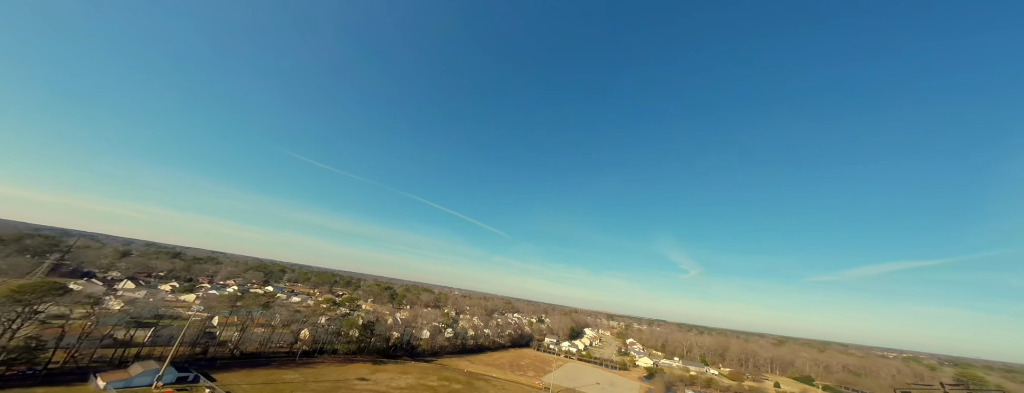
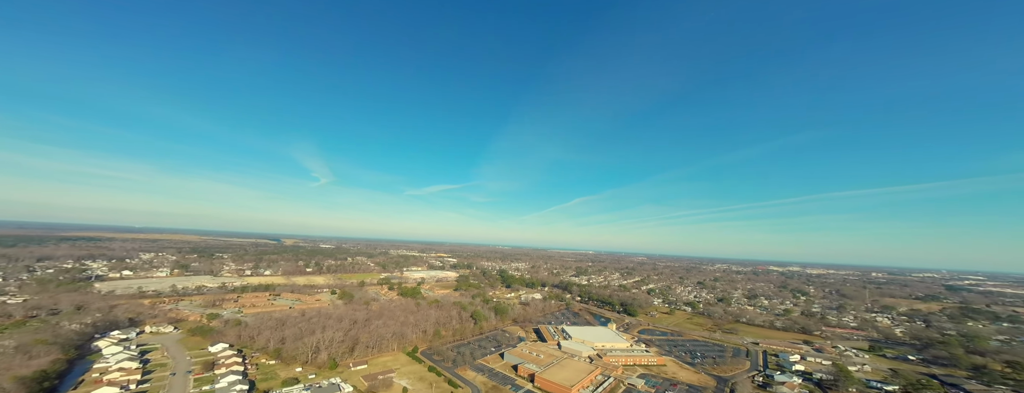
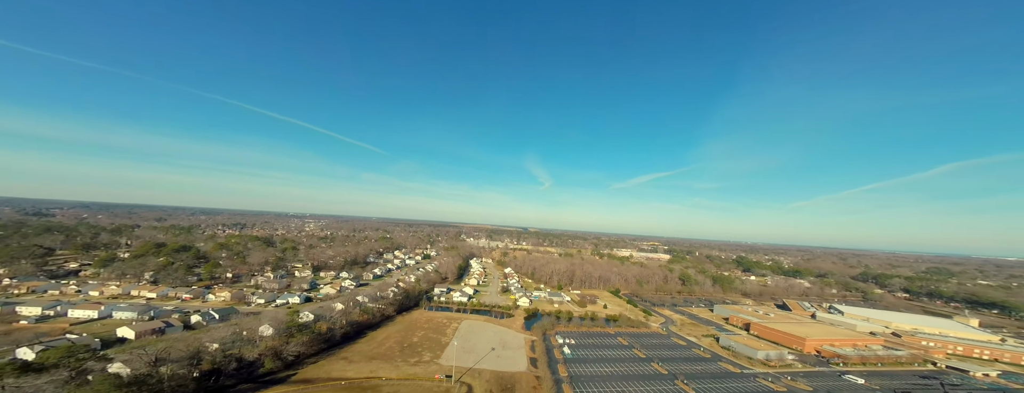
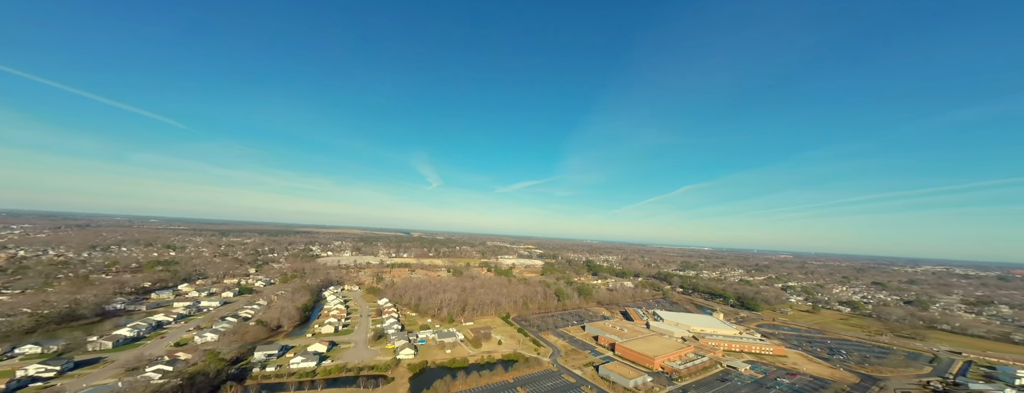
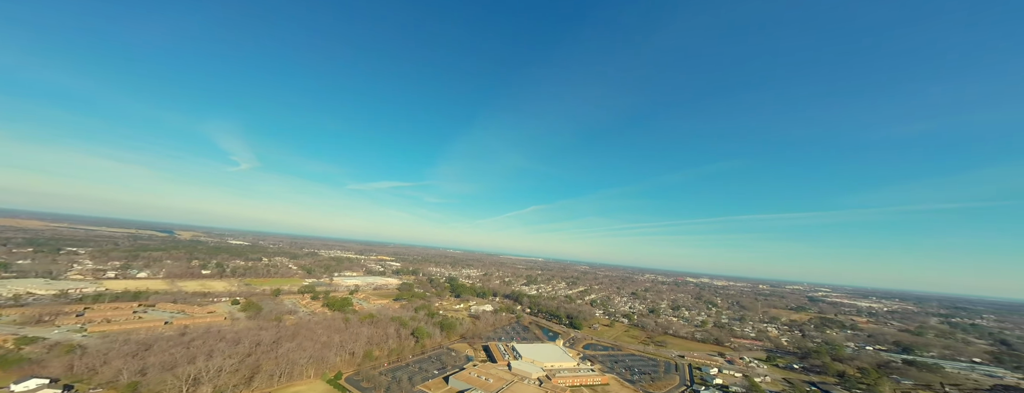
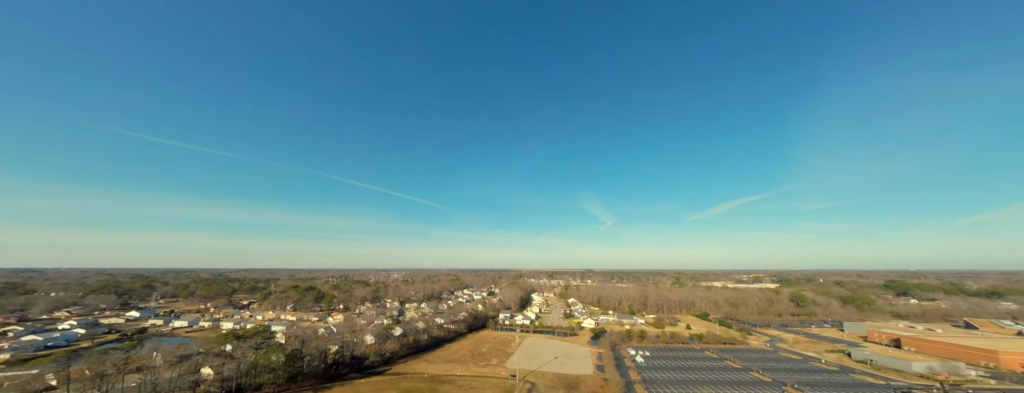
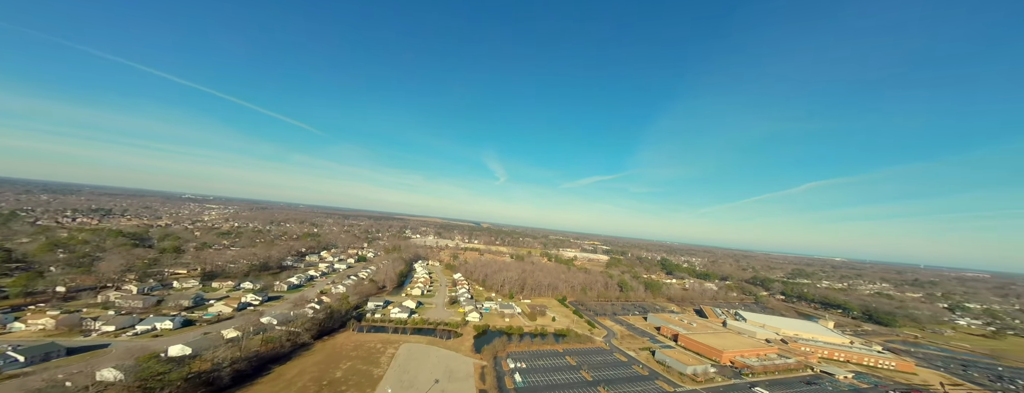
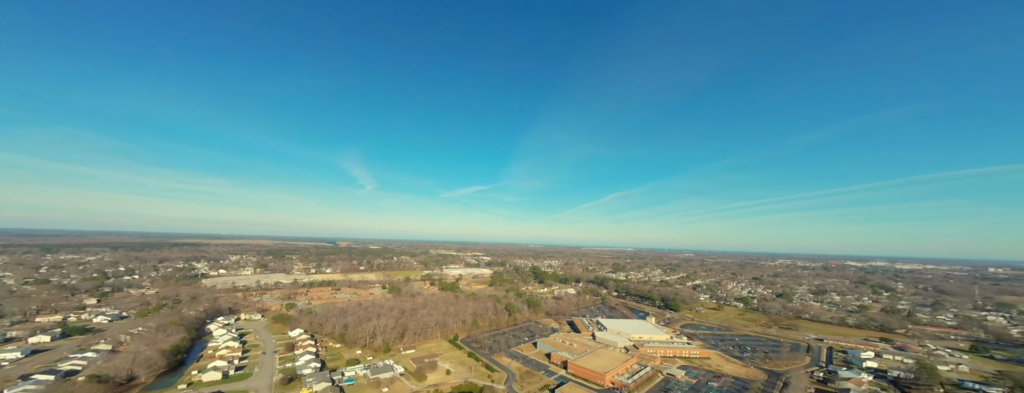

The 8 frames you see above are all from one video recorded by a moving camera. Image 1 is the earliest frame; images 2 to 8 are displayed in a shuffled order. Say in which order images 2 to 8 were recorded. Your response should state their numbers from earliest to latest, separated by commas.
6, 3, 7, 4, 8, 2, 5
